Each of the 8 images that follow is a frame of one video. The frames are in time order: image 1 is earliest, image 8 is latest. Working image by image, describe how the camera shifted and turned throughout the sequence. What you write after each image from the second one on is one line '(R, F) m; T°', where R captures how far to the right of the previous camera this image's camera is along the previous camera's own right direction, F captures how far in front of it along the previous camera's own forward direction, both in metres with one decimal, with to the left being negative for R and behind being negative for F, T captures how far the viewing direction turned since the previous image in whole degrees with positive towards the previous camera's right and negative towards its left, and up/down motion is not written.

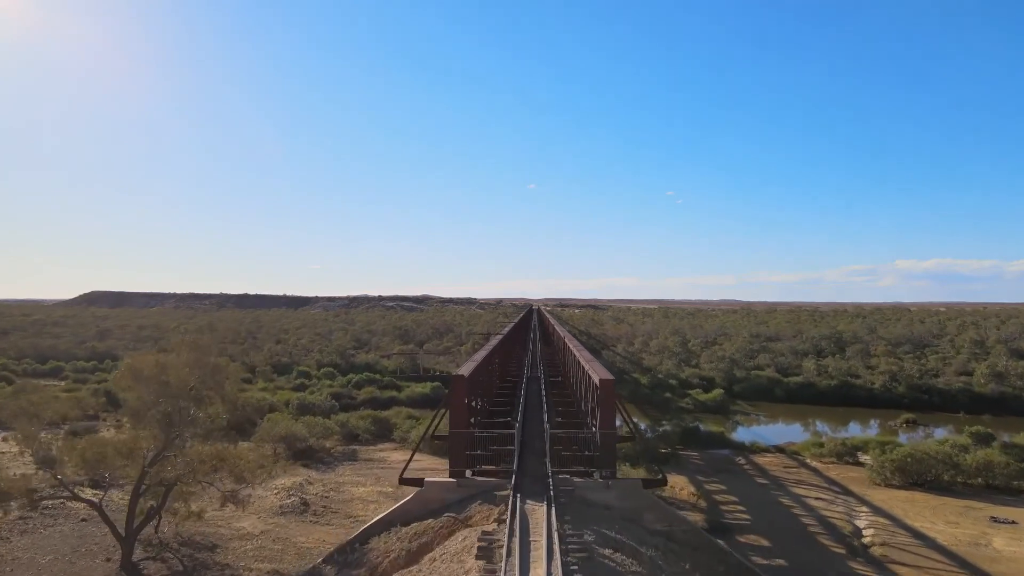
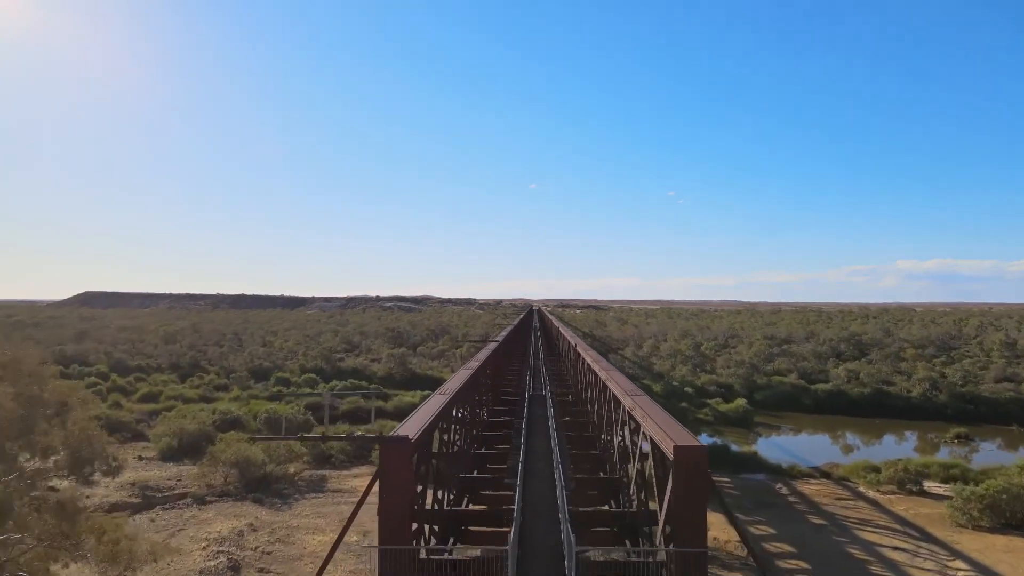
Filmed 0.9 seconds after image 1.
(+0.1, +3.2) m; 0°
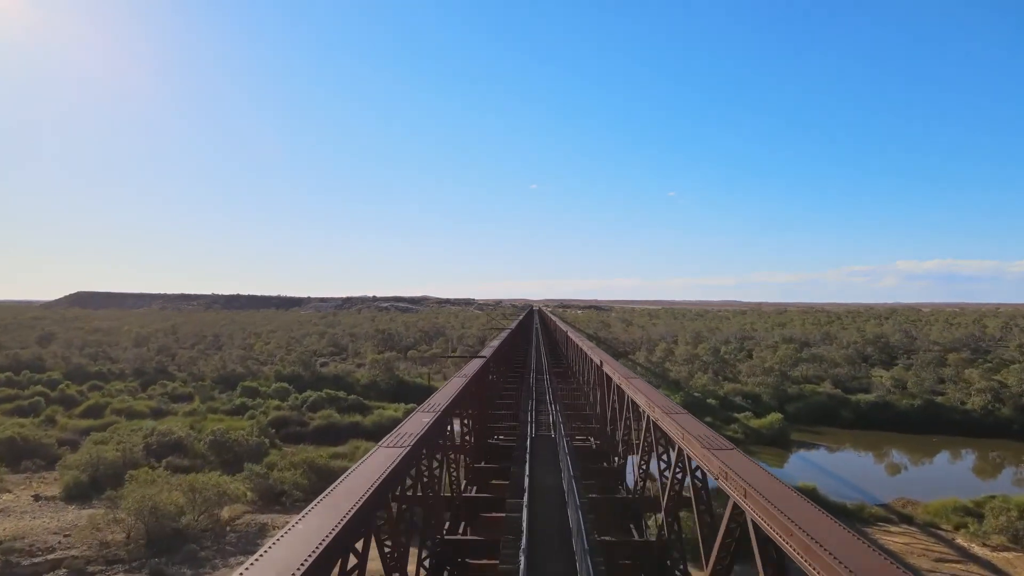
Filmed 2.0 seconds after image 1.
(+0.1, +3.9) m; 0°
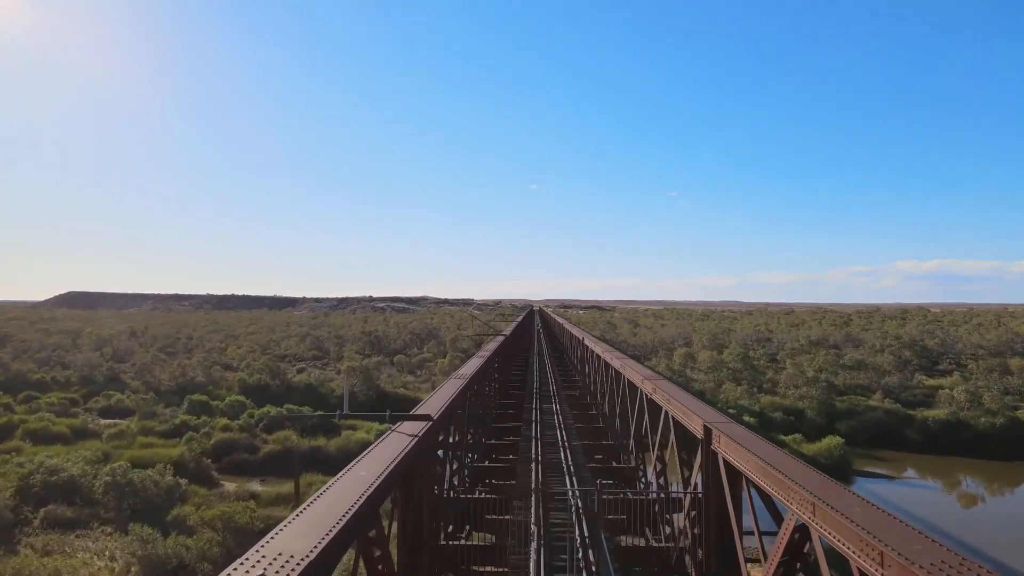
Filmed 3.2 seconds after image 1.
(+0.1, +4.6) m; 0°
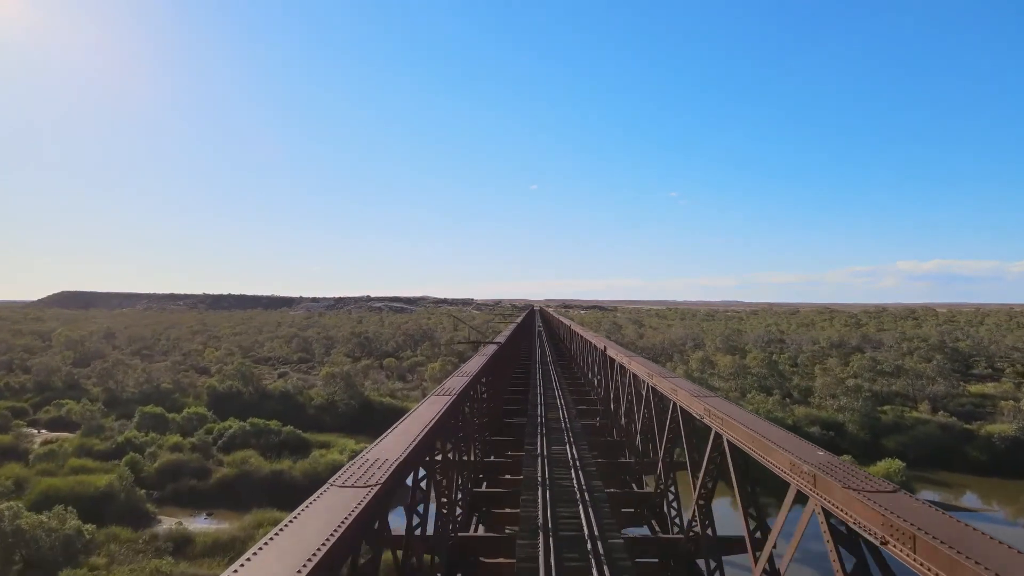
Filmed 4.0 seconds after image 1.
(0.0, +3.1) m; 0°
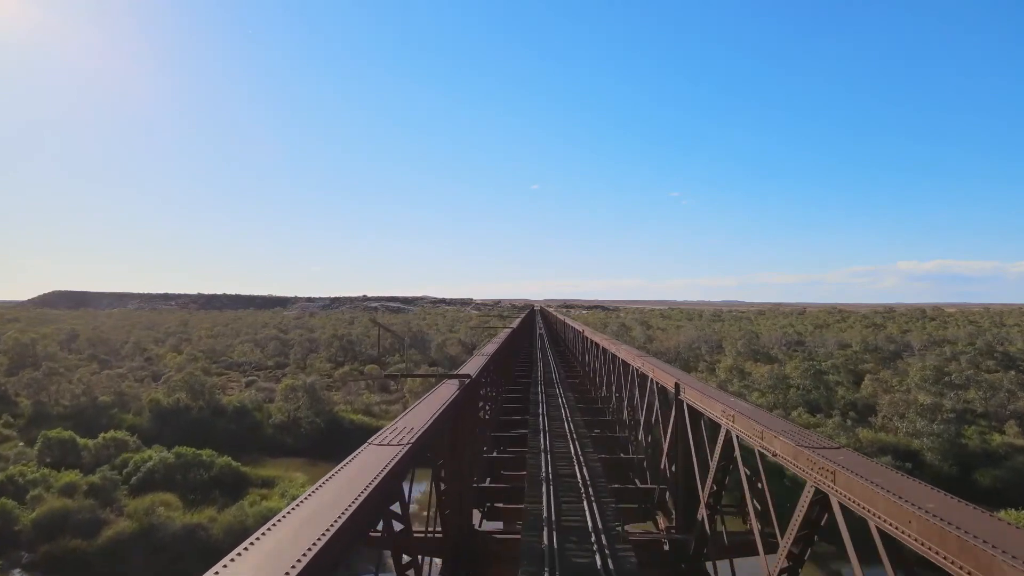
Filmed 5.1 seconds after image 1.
(+0.1, +4.2) m; 0°
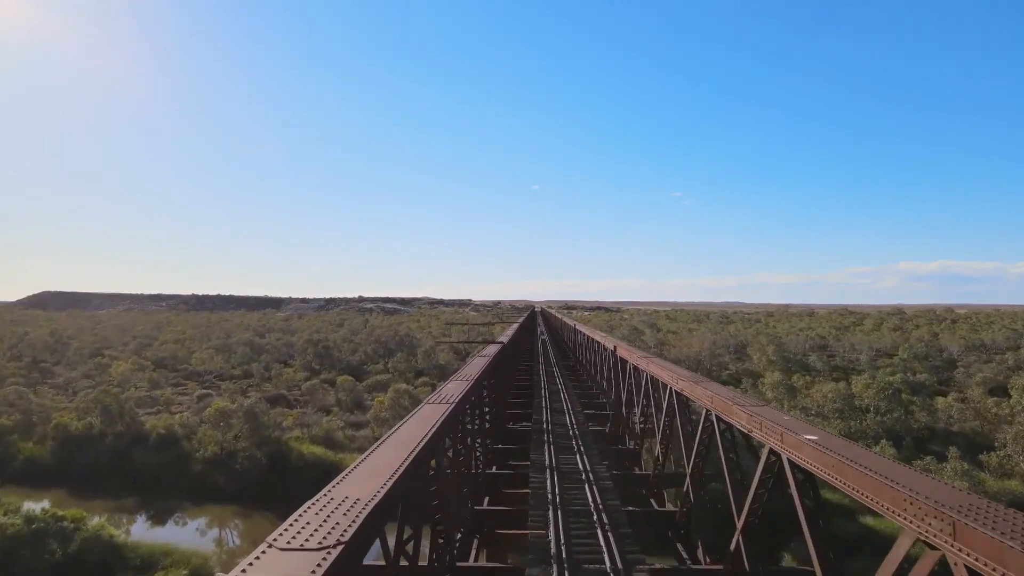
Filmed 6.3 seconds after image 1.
(+0.1, +4.8) m; 0°
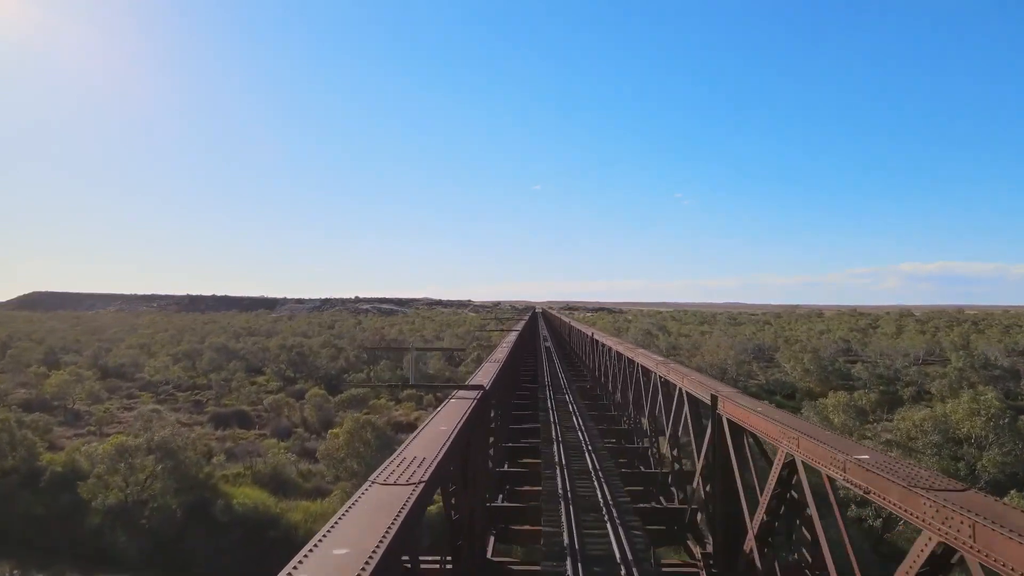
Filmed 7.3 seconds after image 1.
(0.0, +4.1) m; 0°
